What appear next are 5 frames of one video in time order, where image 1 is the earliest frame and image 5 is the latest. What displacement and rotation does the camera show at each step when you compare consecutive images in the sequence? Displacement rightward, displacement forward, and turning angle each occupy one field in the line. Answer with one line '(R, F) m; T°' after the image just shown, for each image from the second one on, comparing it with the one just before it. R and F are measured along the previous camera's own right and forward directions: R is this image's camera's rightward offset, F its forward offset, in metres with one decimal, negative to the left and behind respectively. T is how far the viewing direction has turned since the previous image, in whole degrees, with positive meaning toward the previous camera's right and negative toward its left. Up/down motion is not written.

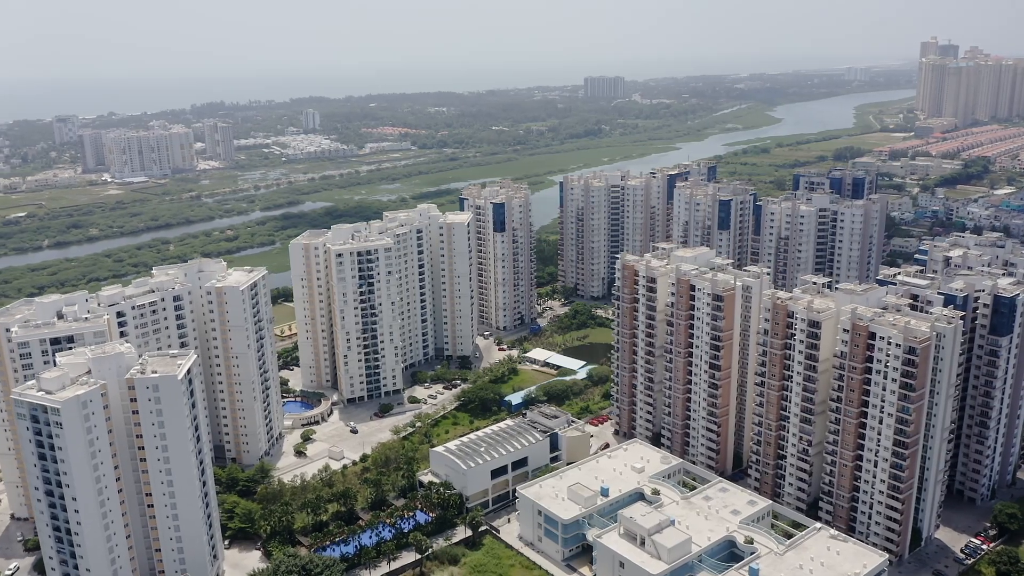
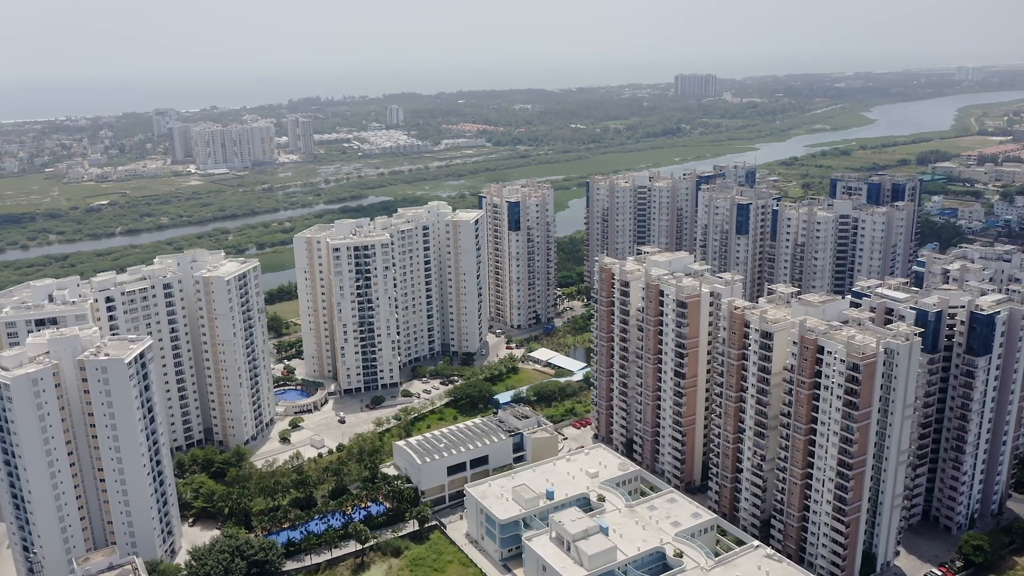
(+7.7, +0.3) m; -6°
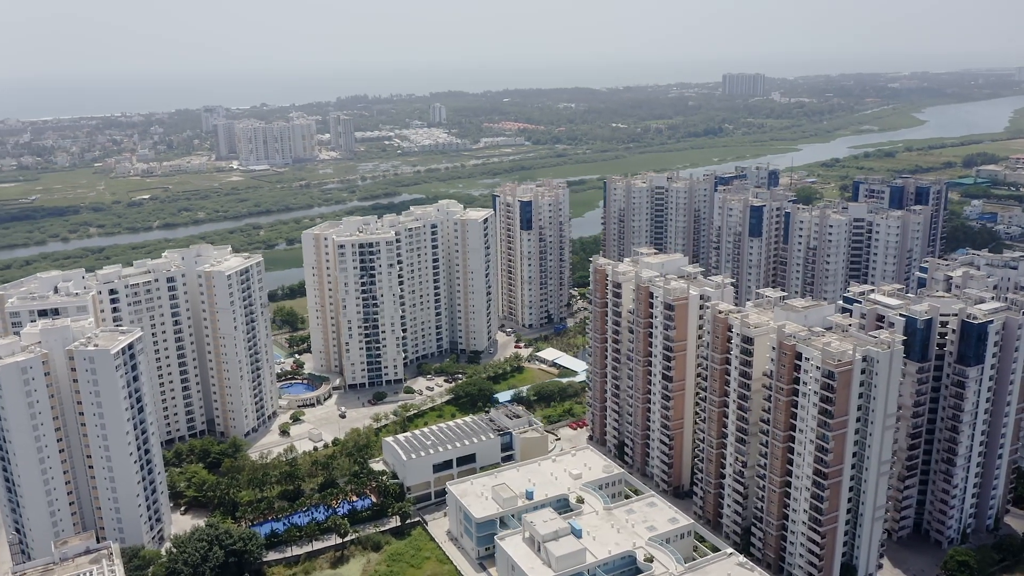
(+3.5, 0.0) m; -3°
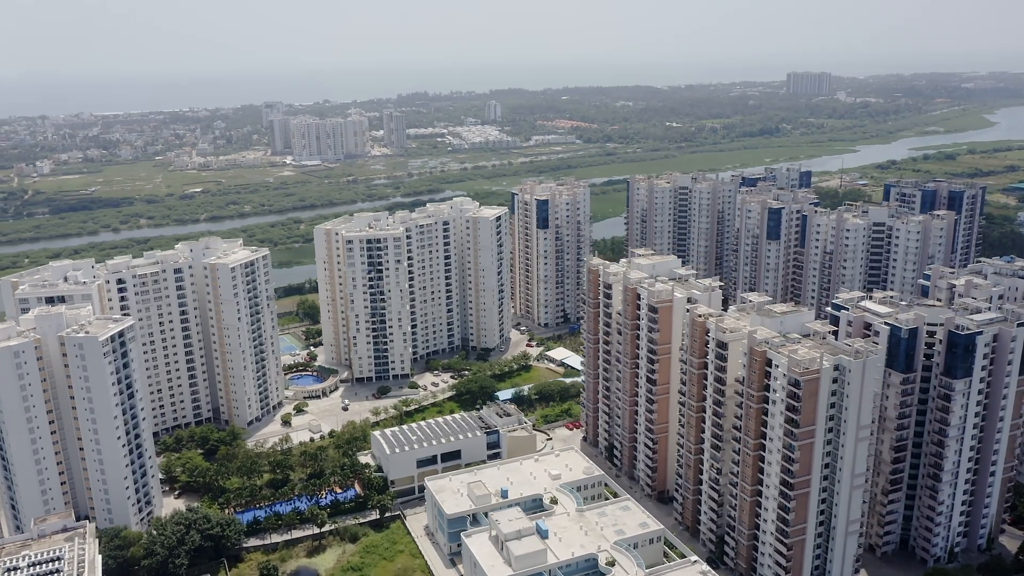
(+4.4, +0.1) m; -4°
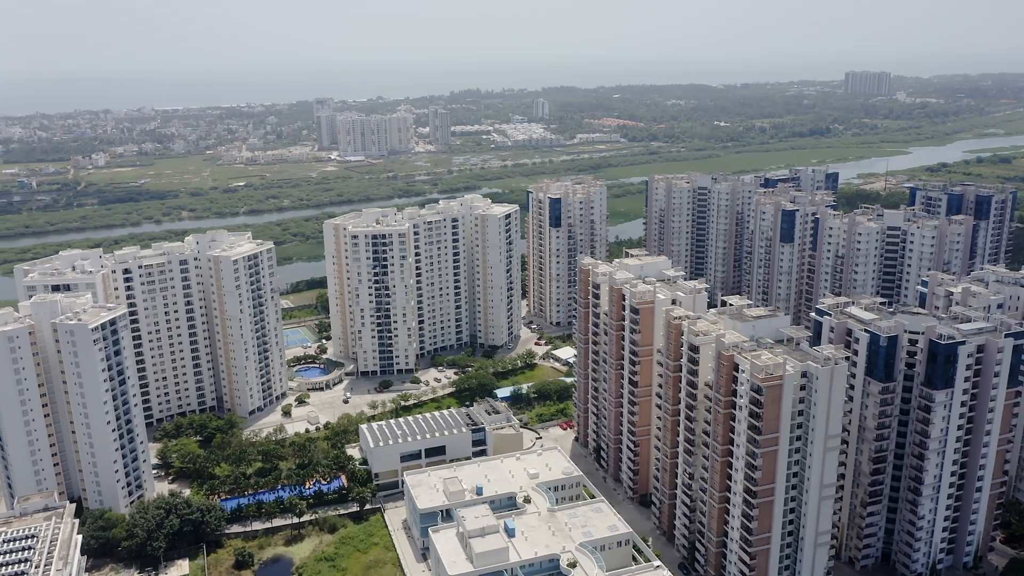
(+4.1, +0.1) m; -3°
